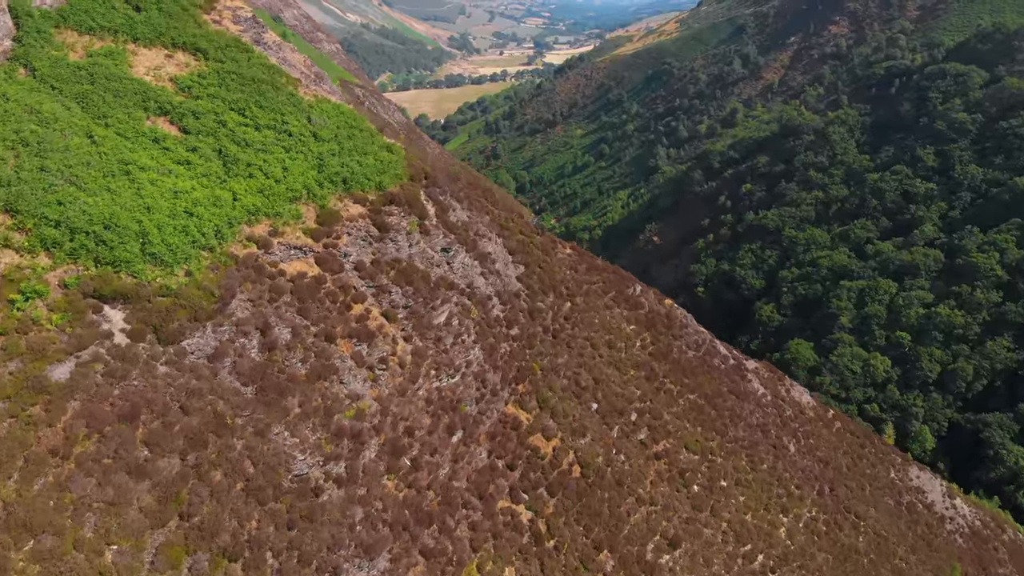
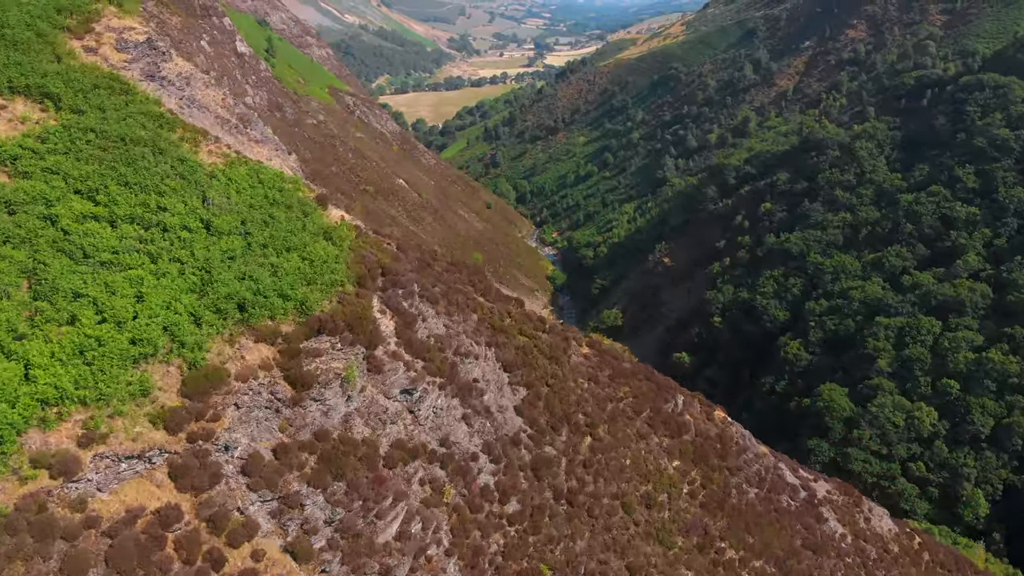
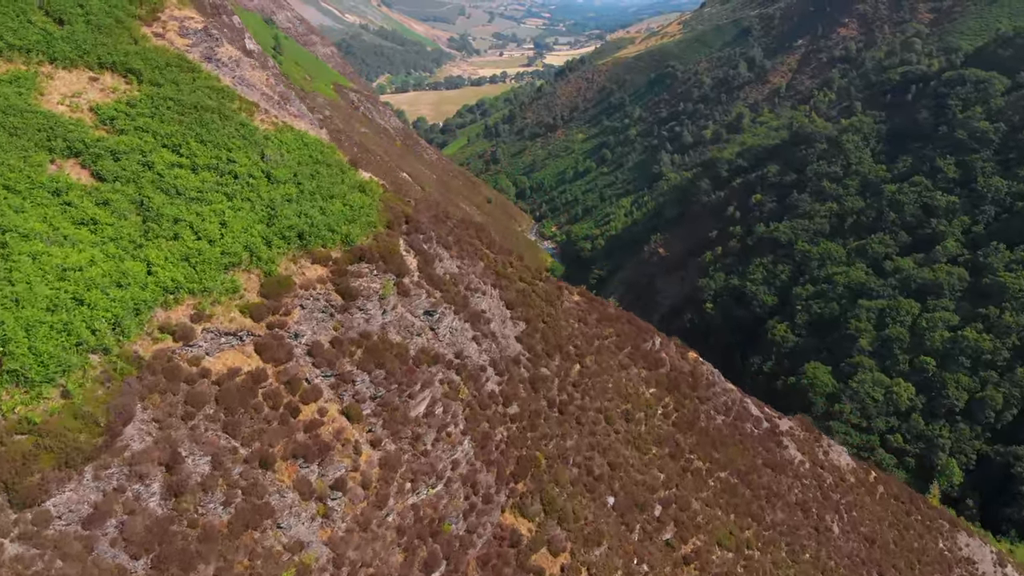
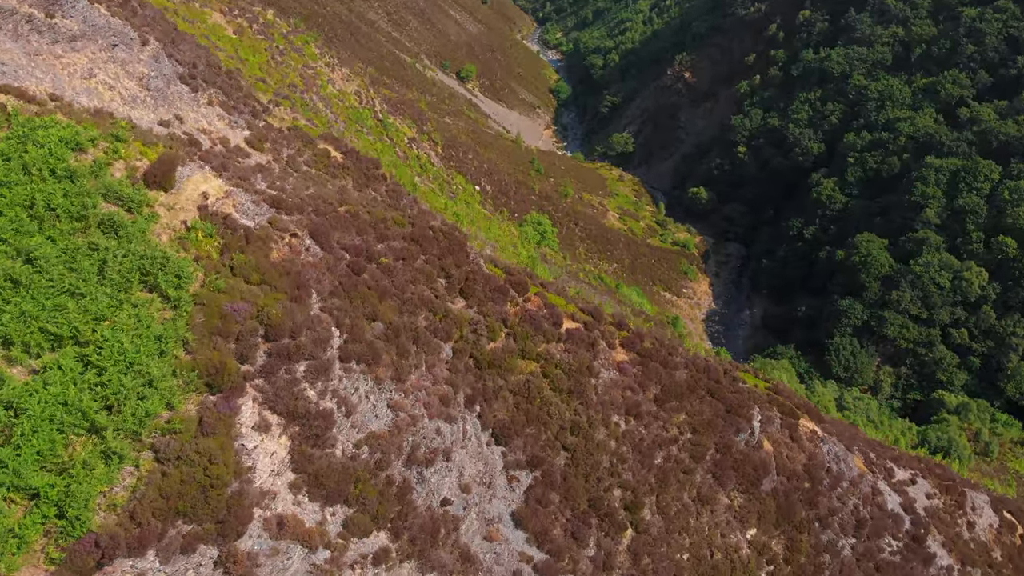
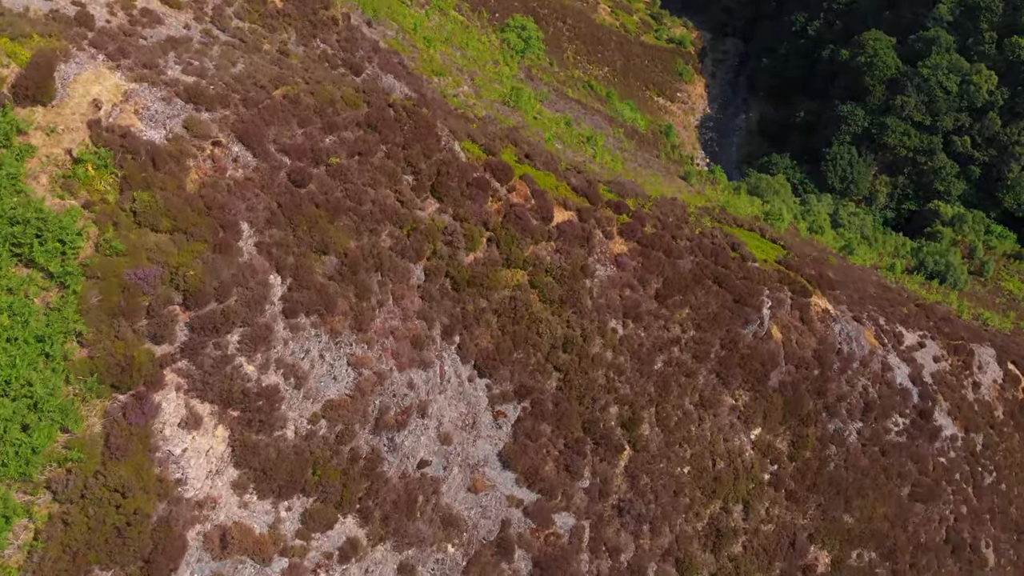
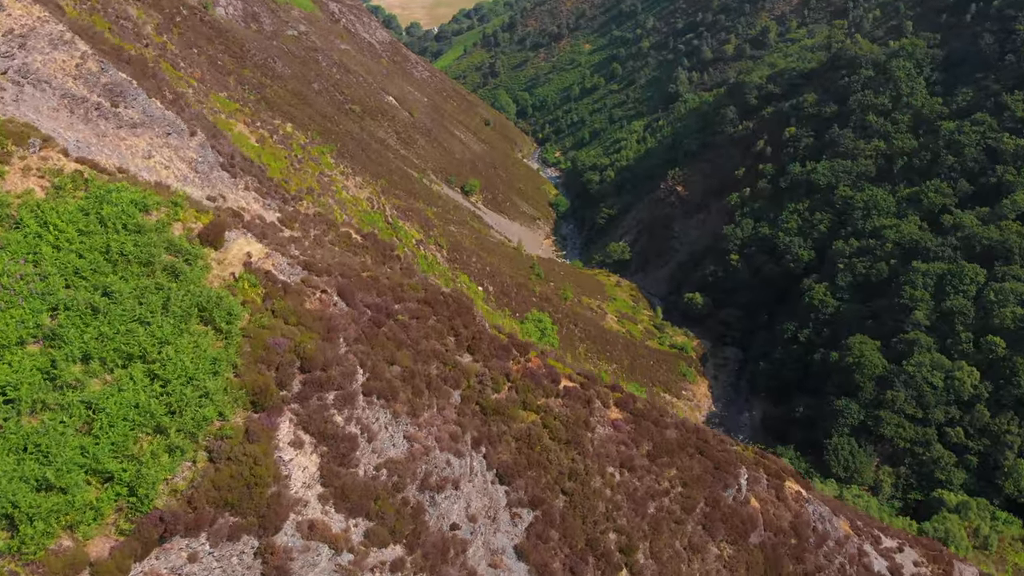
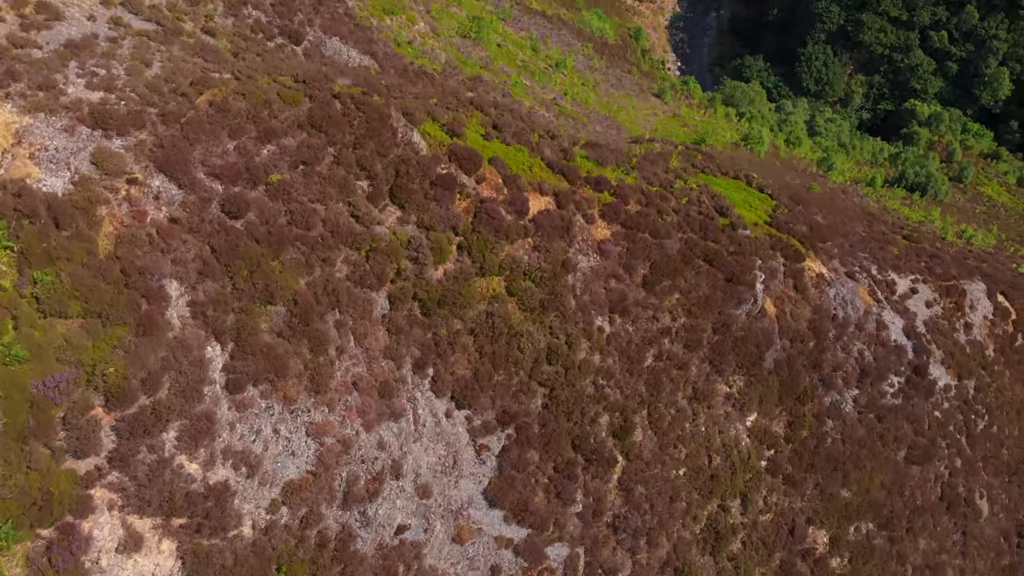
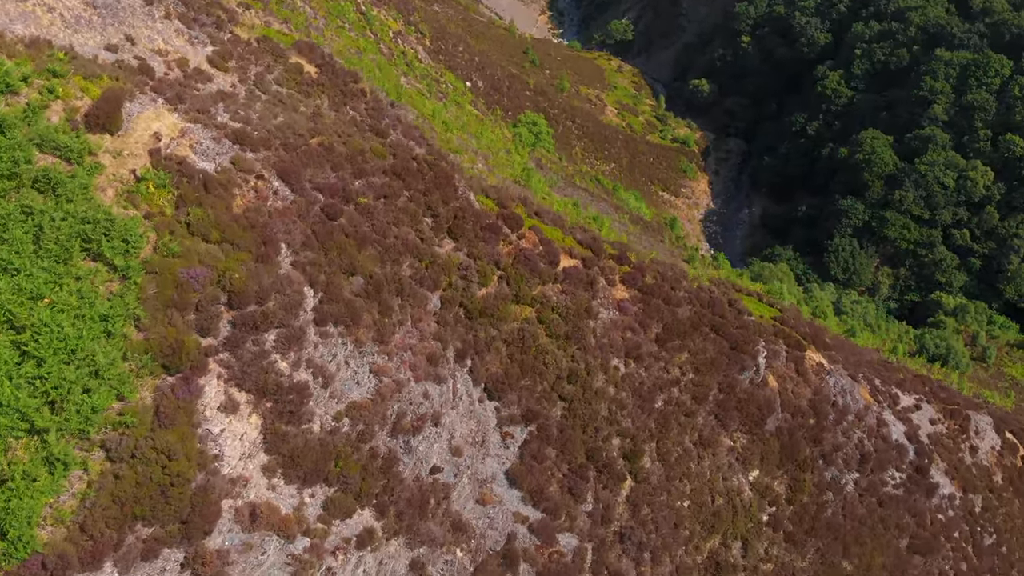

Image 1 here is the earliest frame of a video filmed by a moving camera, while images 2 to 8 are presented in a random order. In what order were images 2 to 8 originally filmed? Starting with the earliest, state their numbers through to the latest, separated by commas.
3, 2, 6, 4, 8, 5, 7
